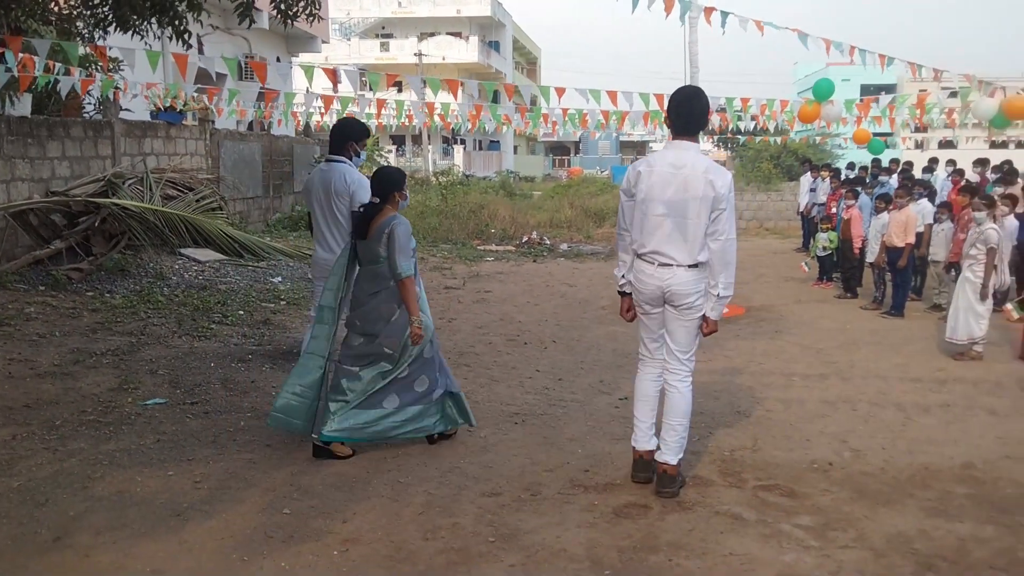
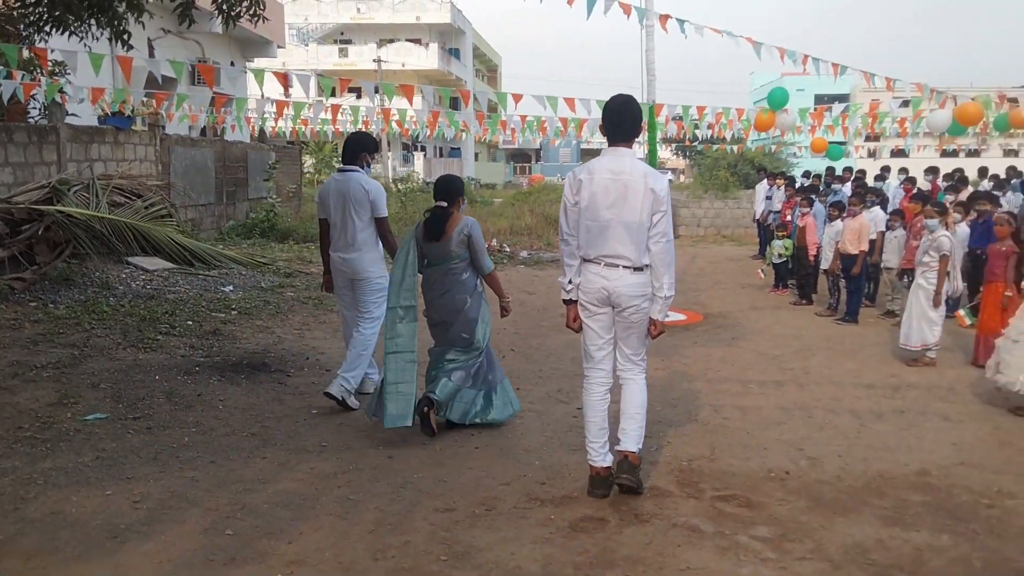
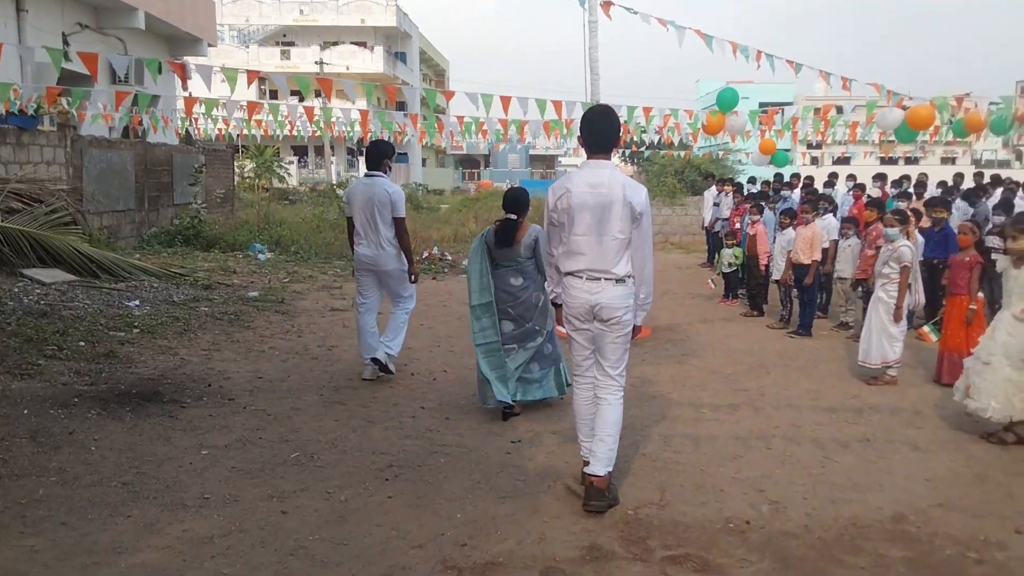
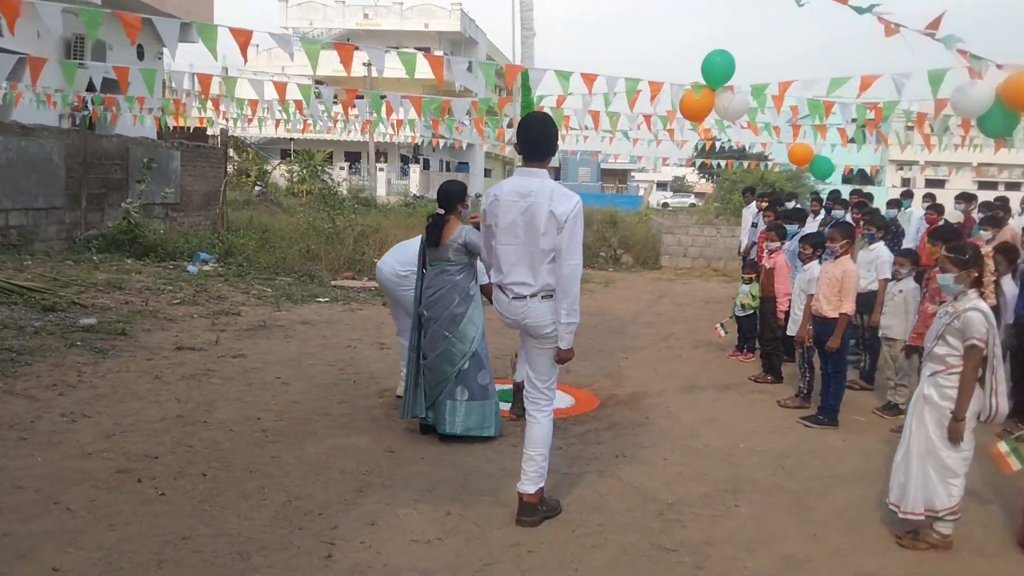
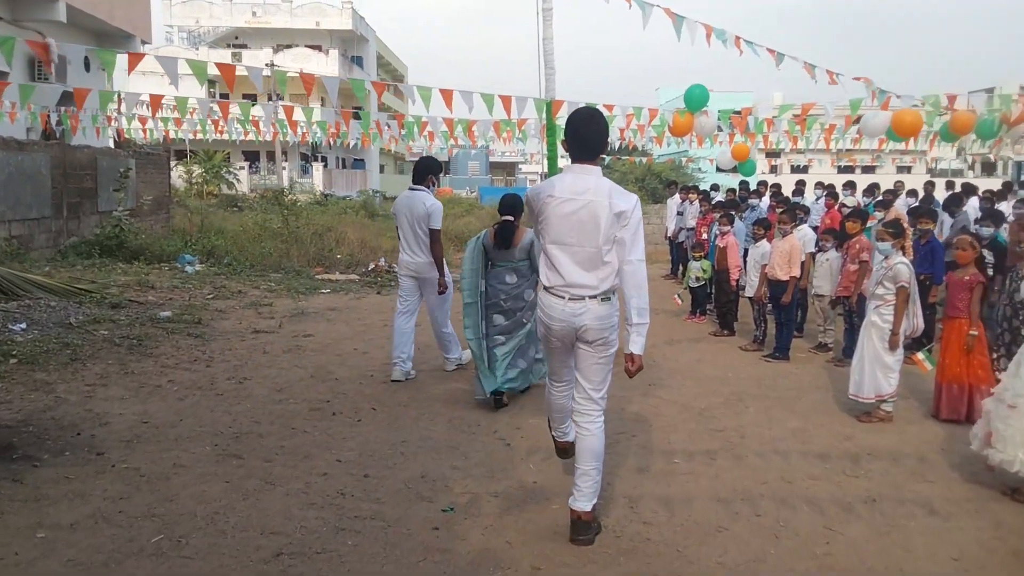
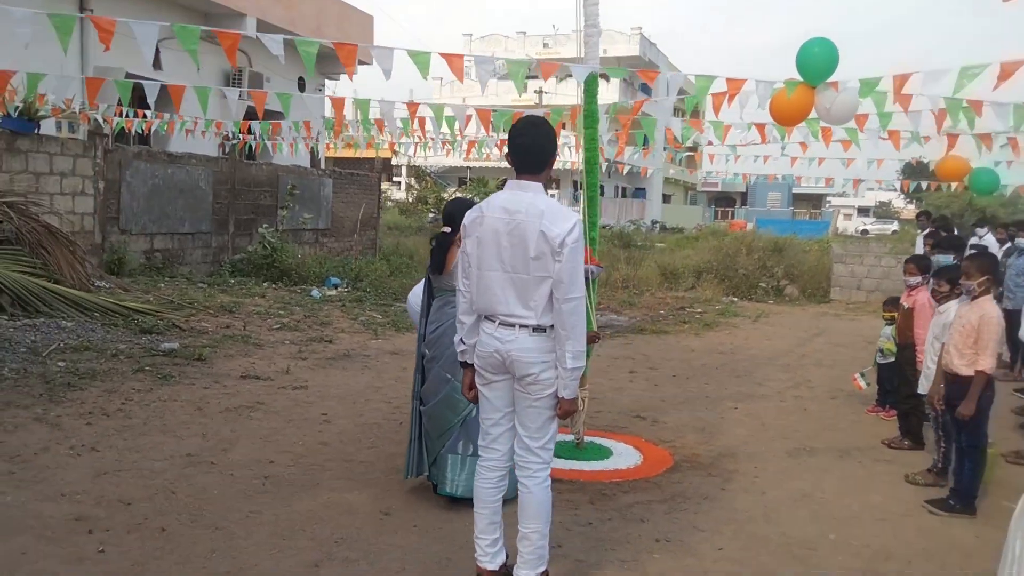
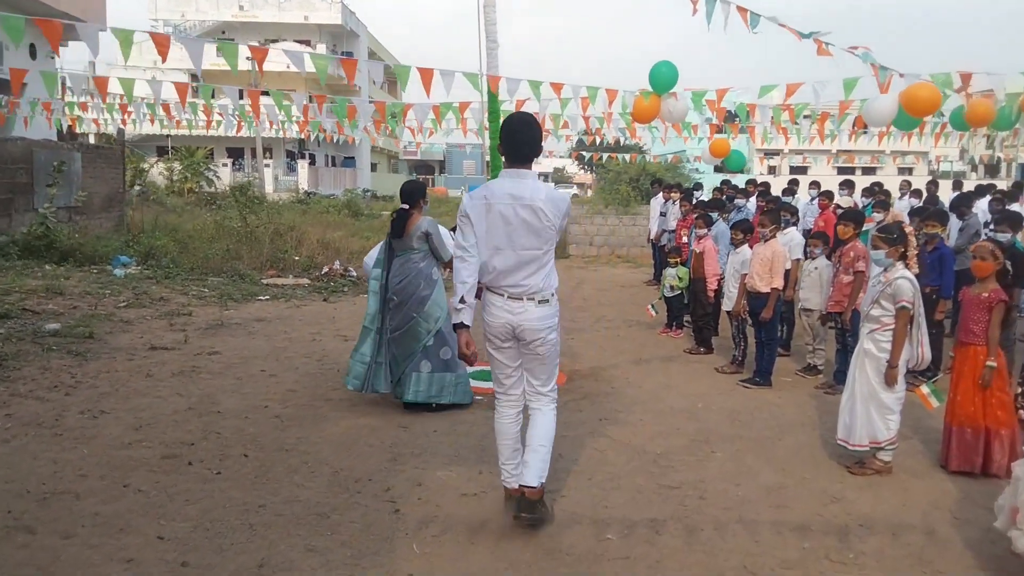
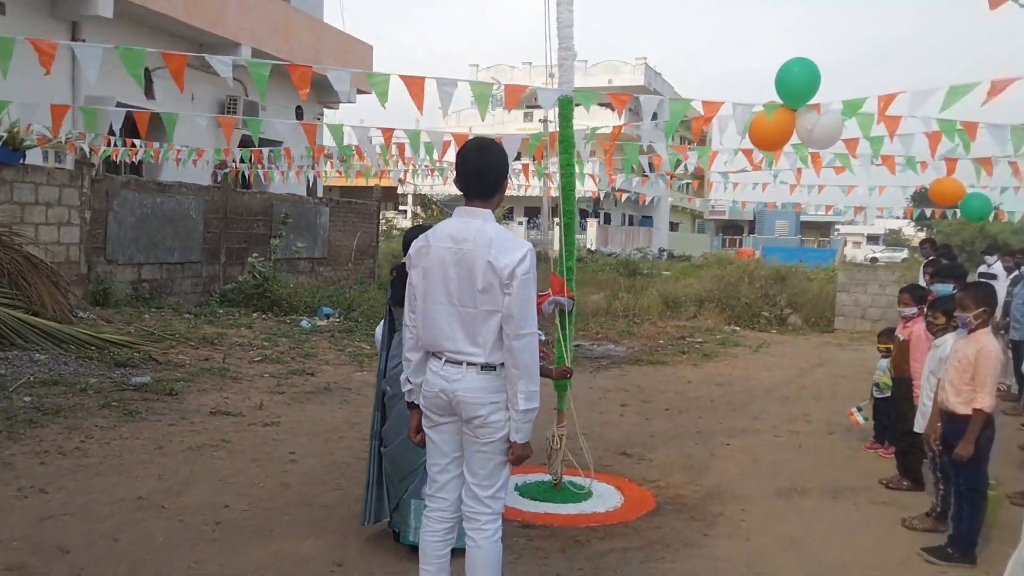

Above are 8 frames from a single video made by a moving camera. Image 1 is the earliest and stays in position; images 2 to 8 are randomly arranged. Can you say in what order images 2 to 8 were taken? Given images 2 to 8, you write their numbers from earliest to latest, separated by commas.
2, 3, 5, 7, 4, 6, 8
